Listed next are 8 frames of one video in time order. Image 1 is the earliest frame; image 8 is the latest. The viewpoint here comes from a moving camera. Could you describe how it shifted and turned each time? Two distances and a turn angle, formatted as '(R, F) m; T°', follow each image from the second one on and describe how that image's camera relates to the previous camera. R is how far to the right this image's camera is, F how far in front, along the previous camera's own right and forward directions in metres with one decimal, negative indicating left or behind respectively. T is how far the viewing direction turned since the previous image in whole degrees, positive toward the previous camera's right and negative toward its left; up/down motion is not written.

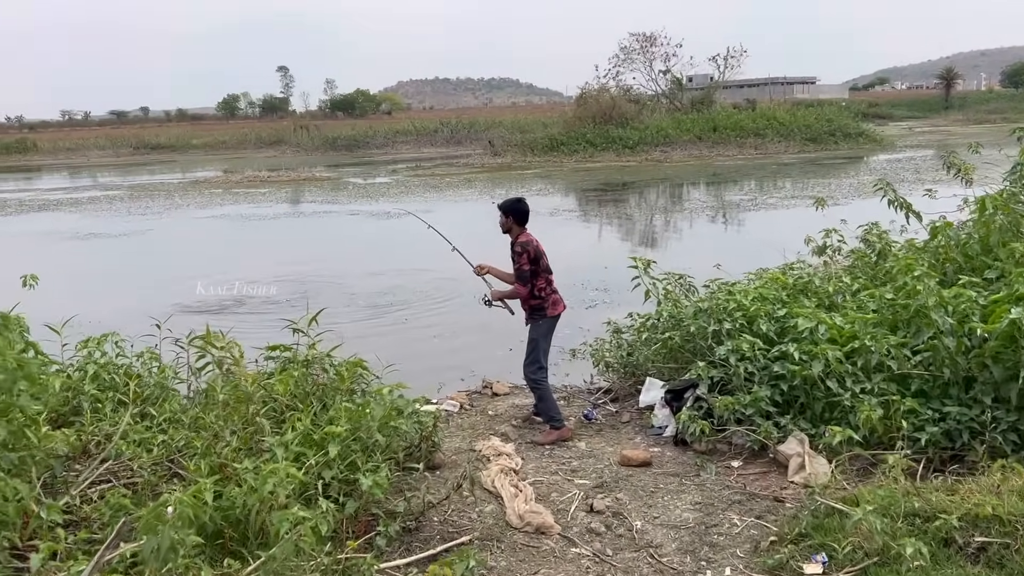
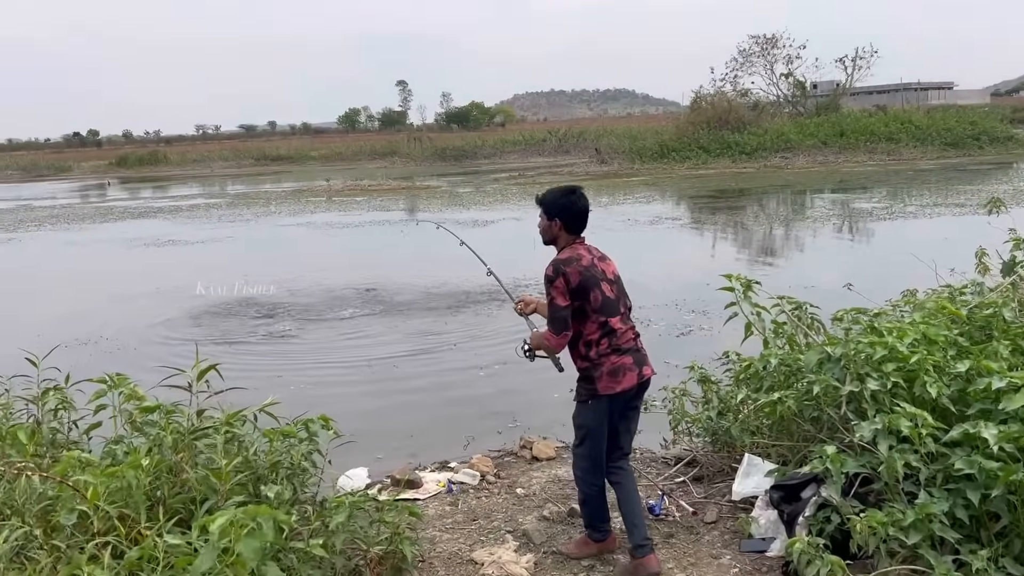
(+0.4, +1.8) m; -8°
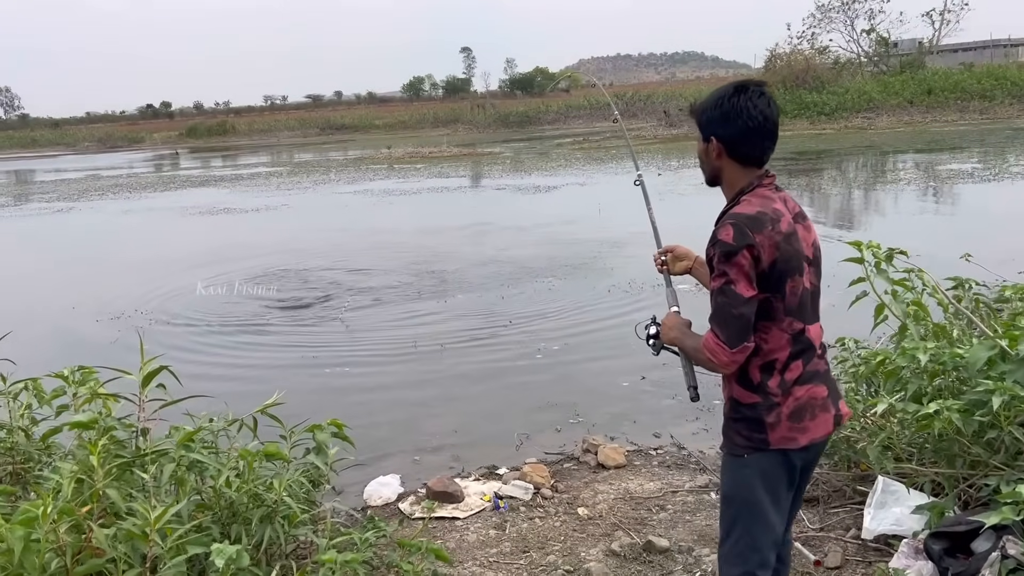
(0.0, +0.9) m; -4°
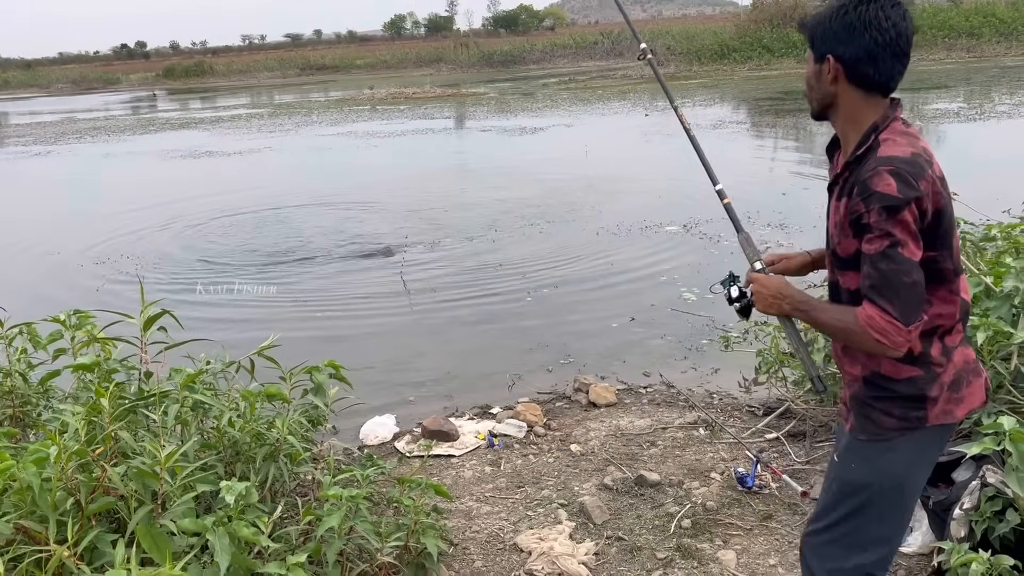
(0.0, 0.0) m; +1°
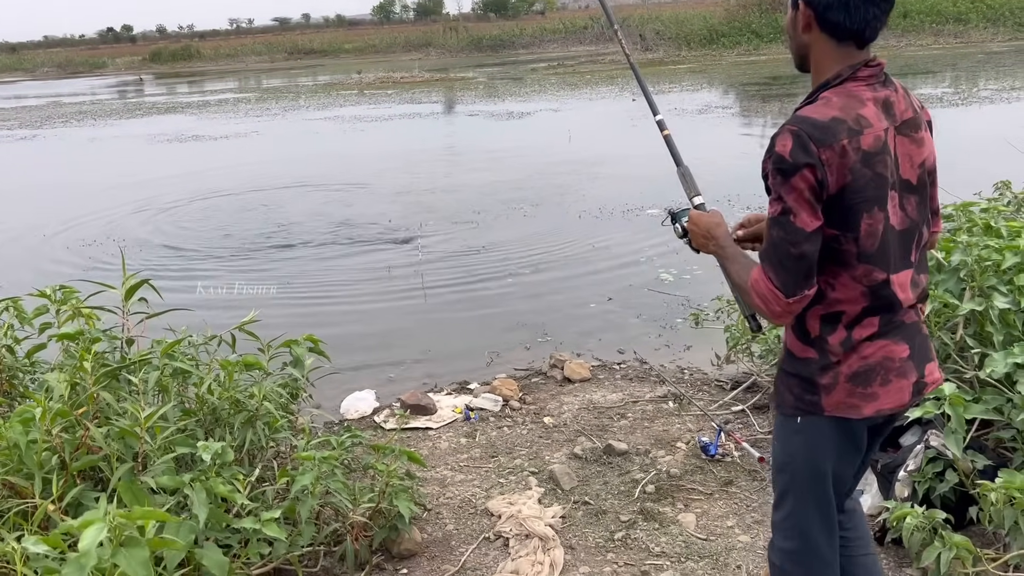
(+0.1, -0.1) m; +1°
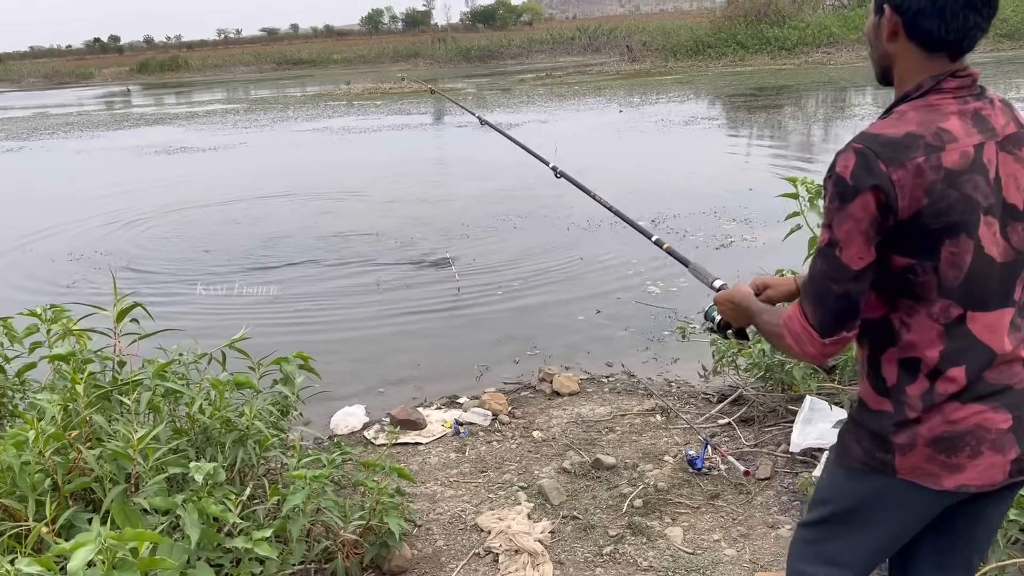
(0.0, 0.0) m; +1°
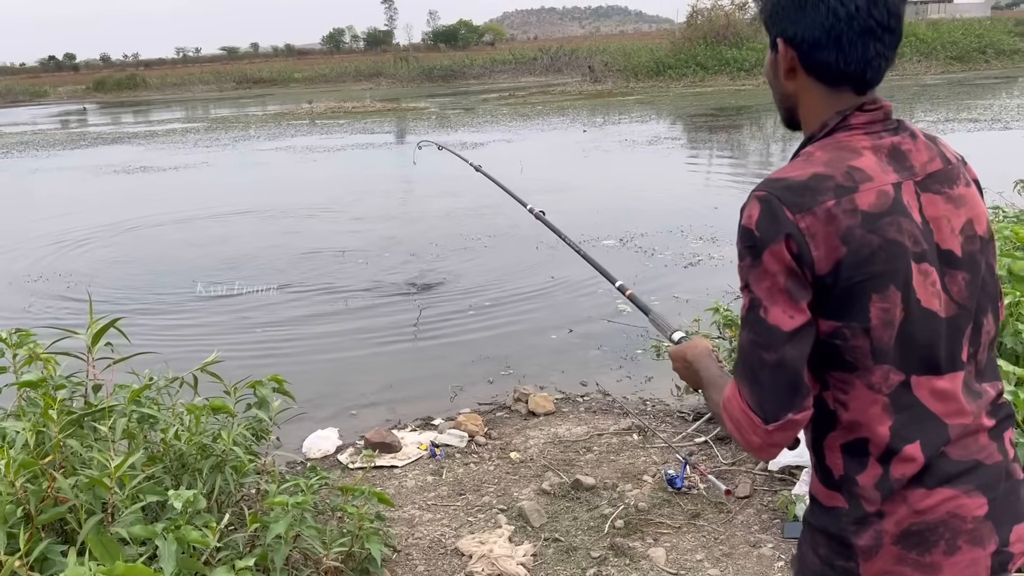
(-0.1, 0.0) m; +3°
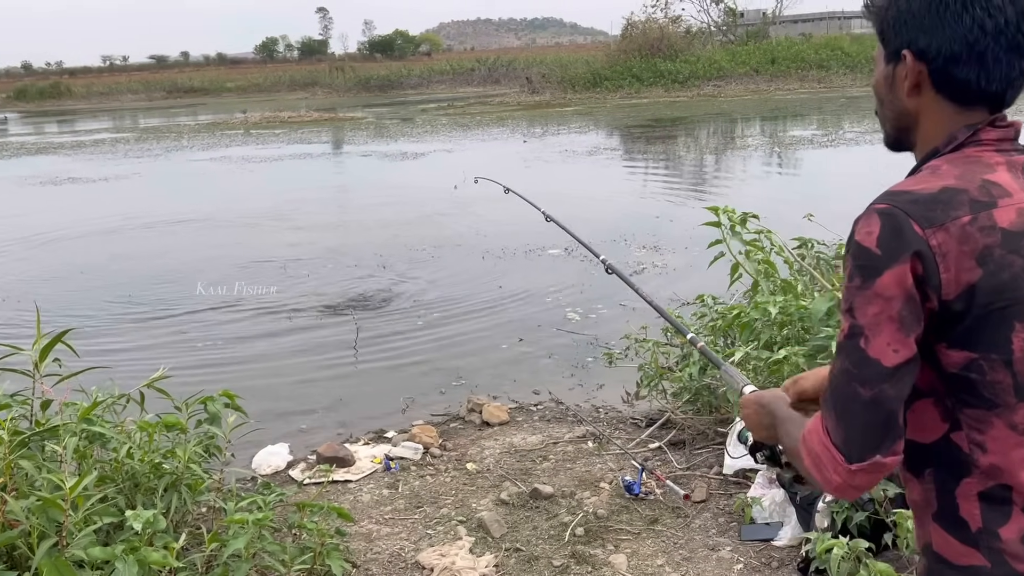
(-0.1, 0.0) m; +4°
